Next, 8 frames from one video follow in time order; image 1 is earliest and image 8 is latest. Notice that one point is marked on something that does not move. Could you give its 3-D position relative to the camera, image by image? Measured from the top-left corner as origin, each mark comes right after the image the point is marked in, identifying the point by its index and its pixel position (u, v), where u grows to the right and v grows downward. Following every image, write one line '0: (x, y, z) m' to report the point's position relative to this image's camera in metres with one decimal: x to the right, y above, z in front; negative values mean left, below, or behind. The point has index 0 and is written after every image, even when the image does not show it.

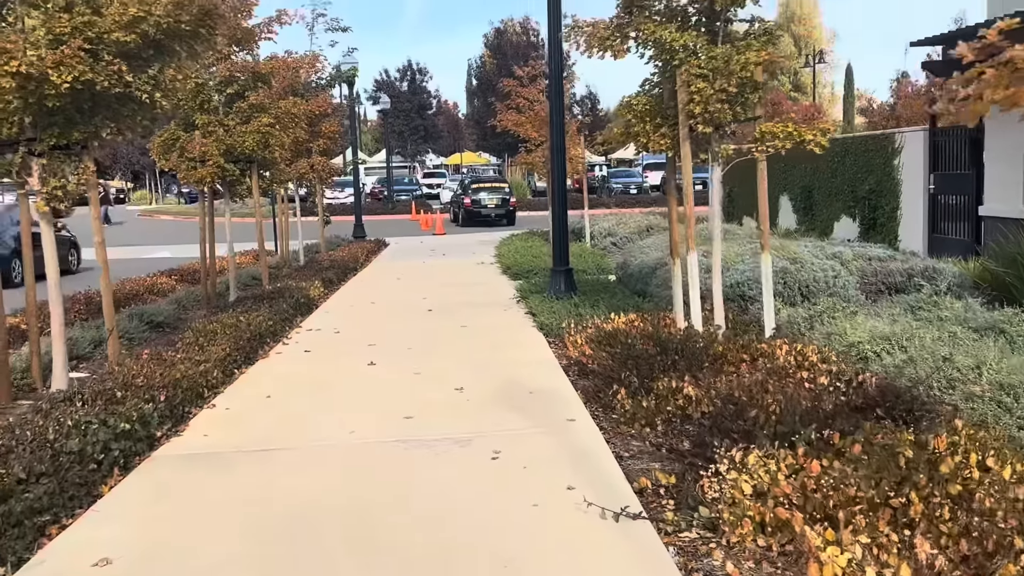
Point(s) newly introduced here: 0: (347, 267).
0: (-2.2, +0.3, +12.8) m
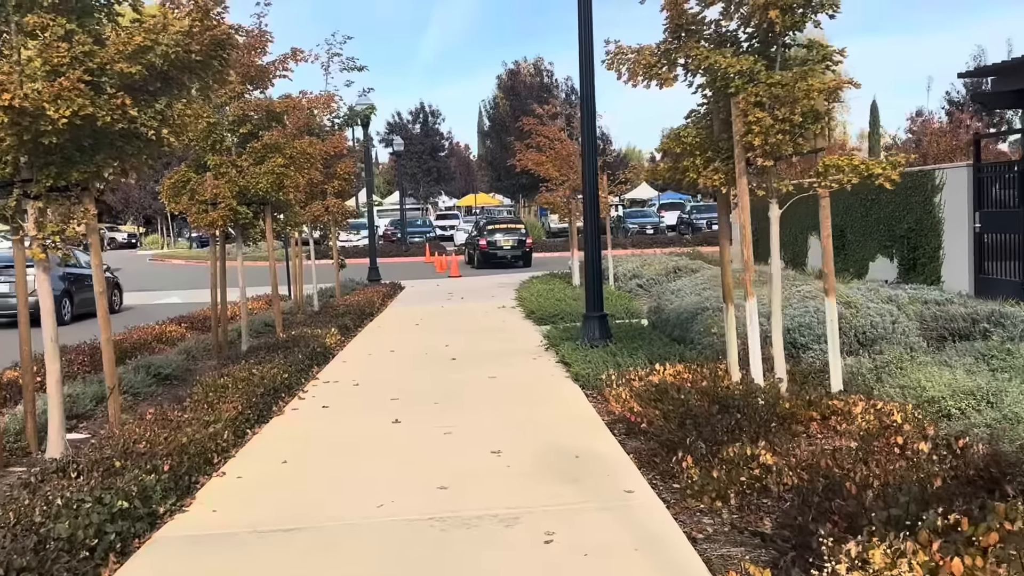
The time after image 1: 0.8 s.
0: (-1.9, -0.3, +12.3) m
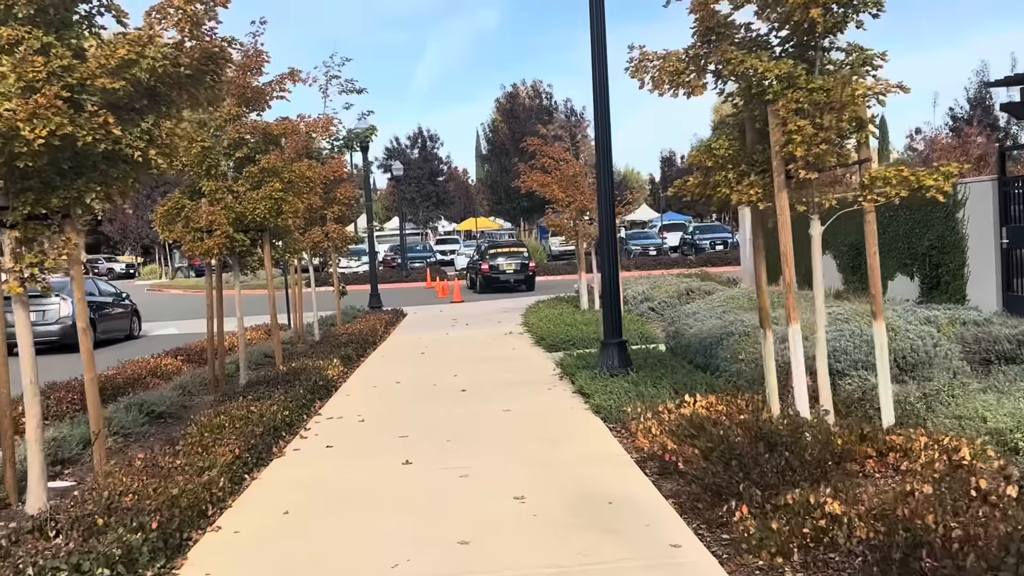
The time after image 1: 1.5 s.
0: (-1.8, -0.7, +11.8) m
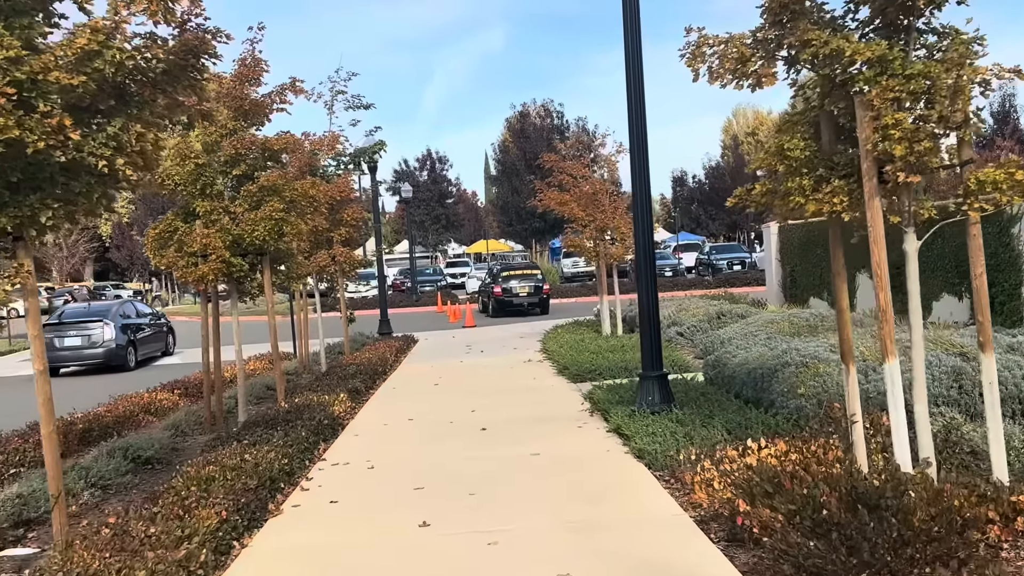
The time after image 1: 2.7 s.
0: (-1.6, -1.0, +11.0) m
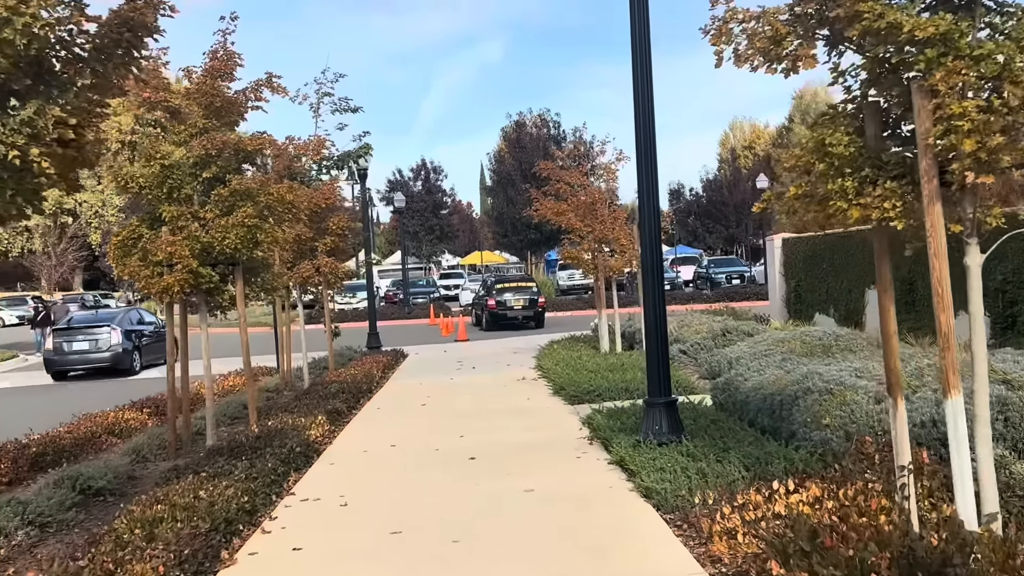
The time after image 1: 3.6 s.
0: (-1.6, -1.1, +10.3) m
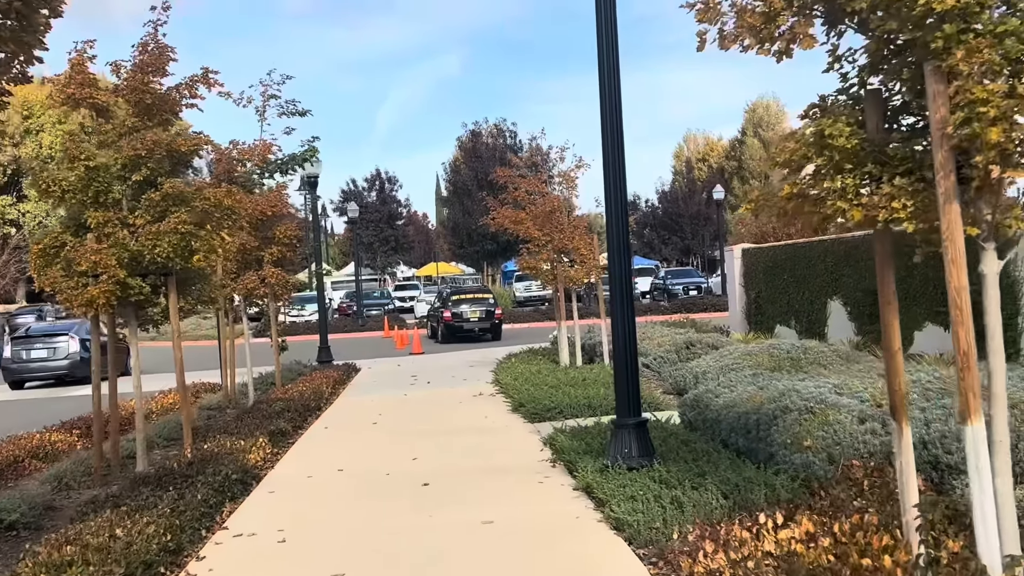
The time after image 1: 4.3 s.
0: (-2.1, -1.2, +9.8) m
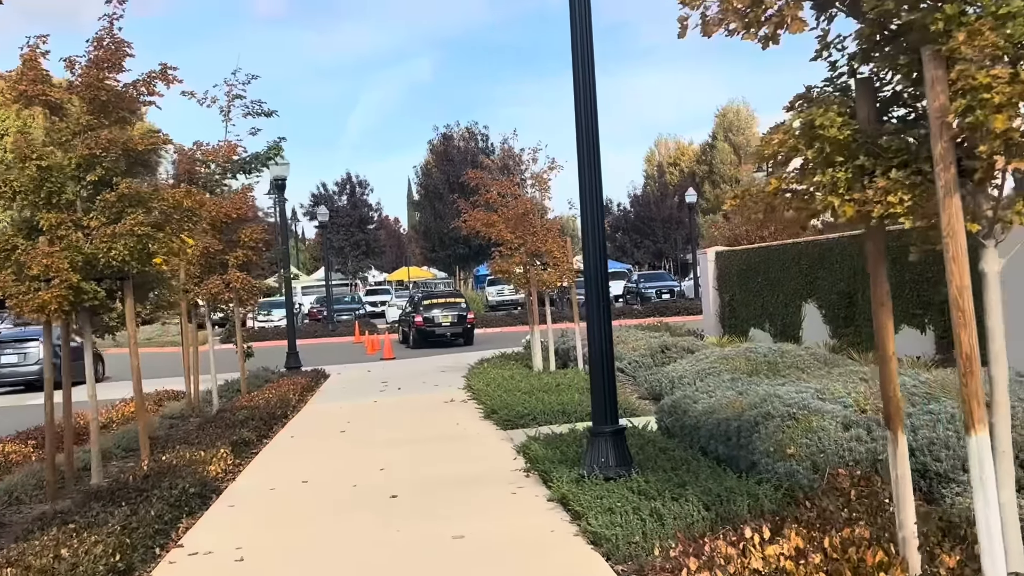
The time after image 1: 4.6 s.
0: (-2.4, -1.3, +9.5) m
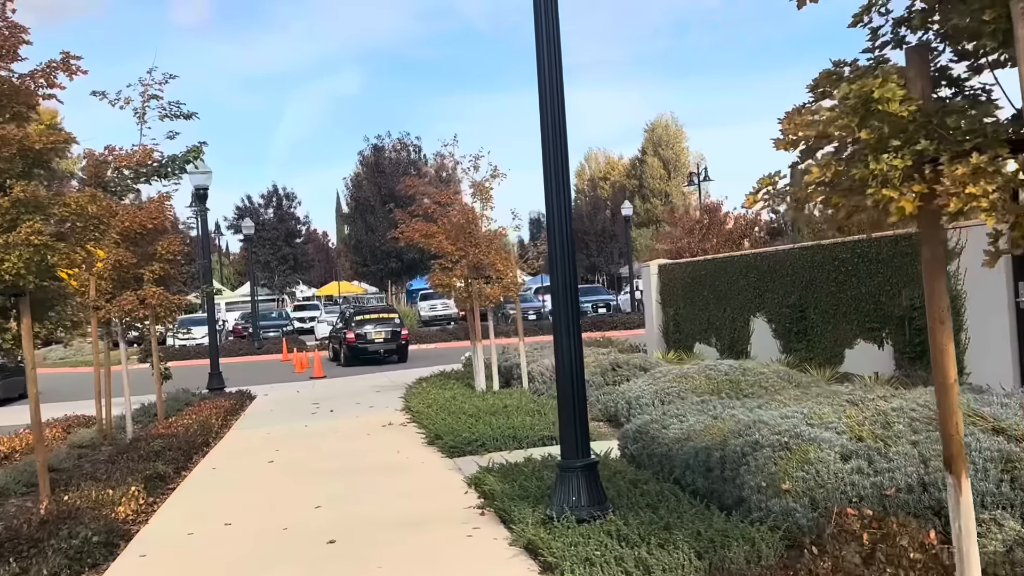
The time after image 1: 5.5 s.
0: (-2.9, -1.4, +8.6) m
